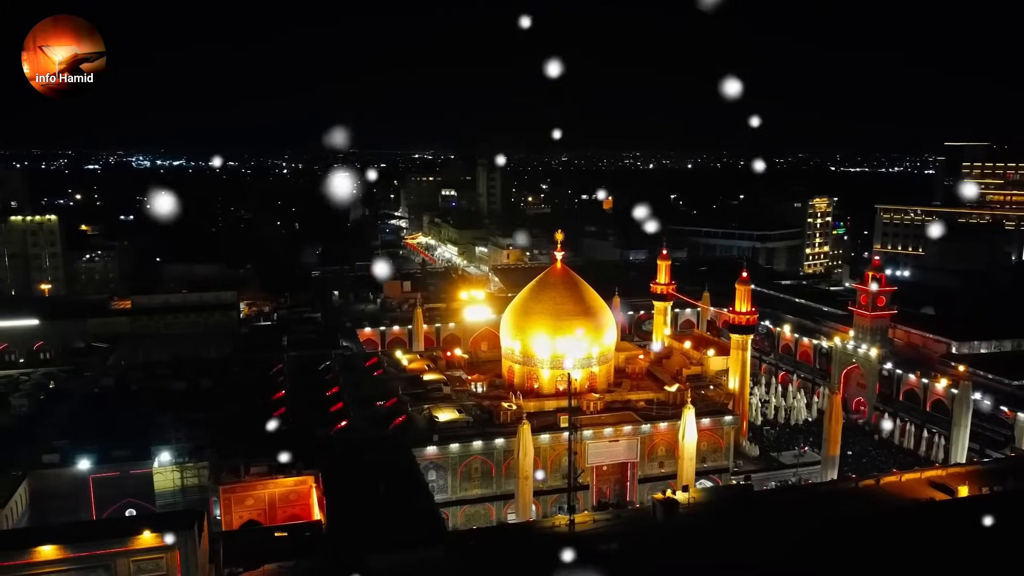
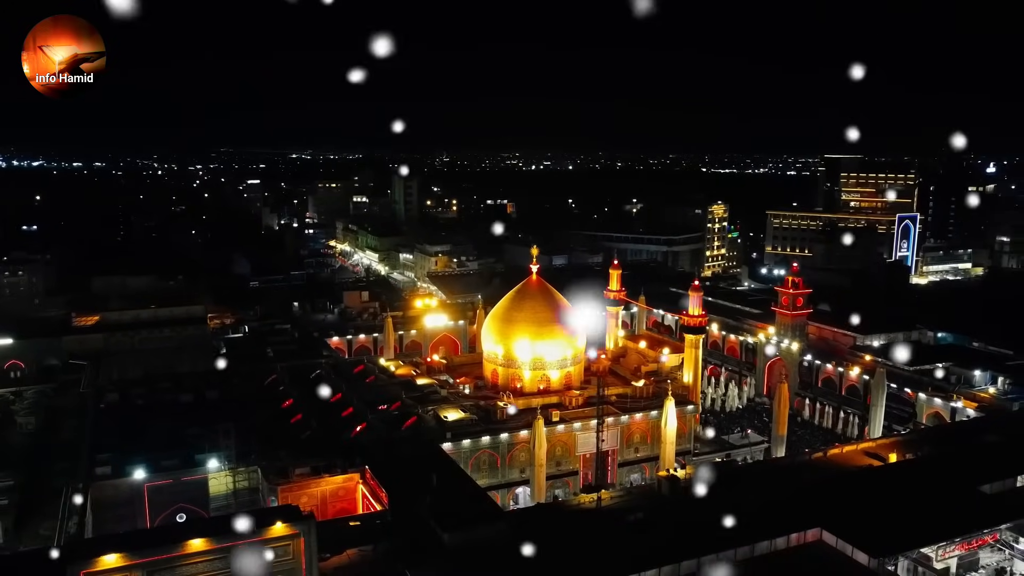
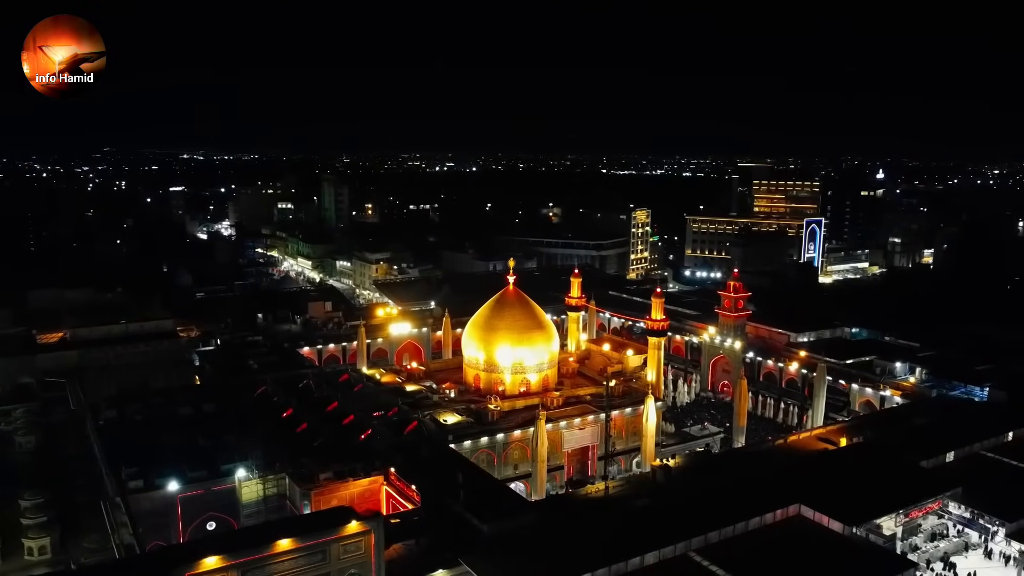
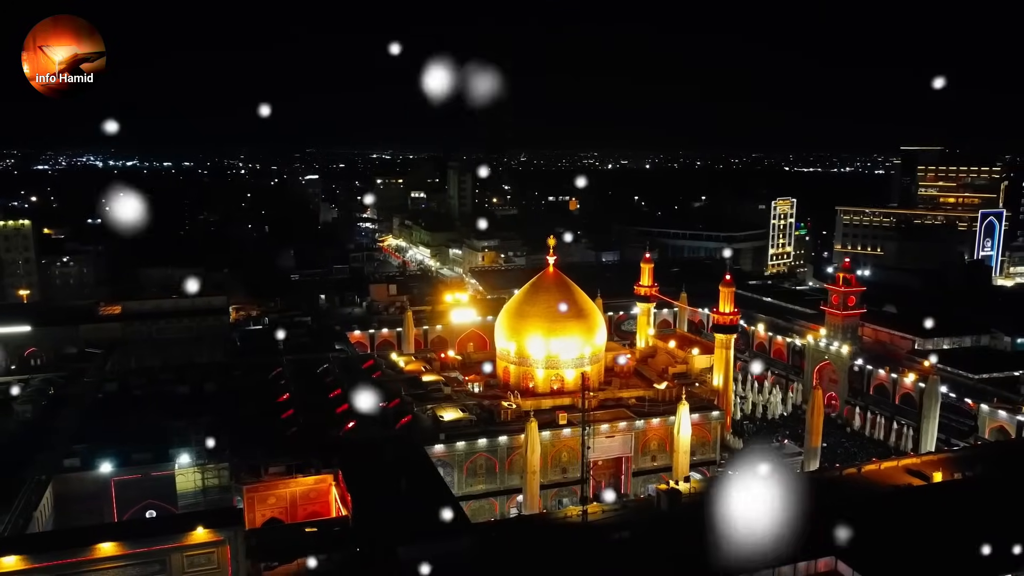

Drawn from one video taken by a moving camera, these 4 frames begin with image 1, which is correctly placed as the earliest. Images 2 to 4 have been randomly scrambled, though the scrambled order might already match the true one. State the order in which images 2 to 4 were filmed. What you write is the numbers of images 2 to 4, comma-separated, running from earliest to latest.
4, 2, 3
